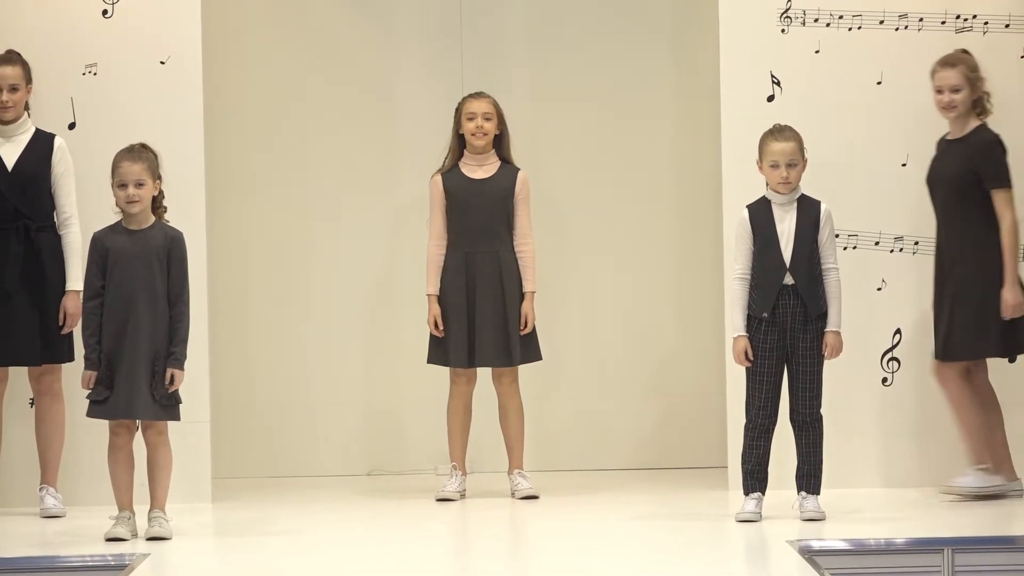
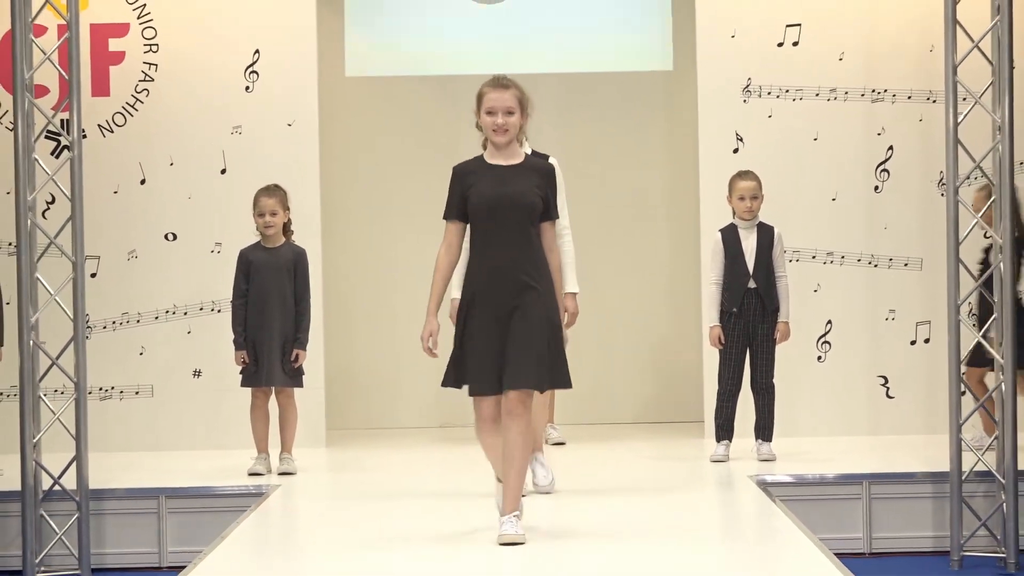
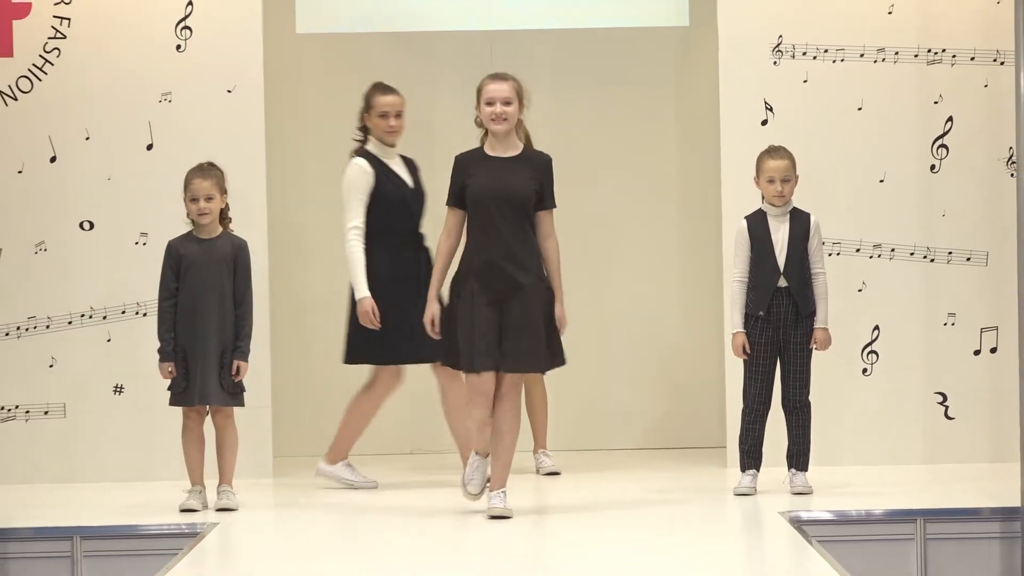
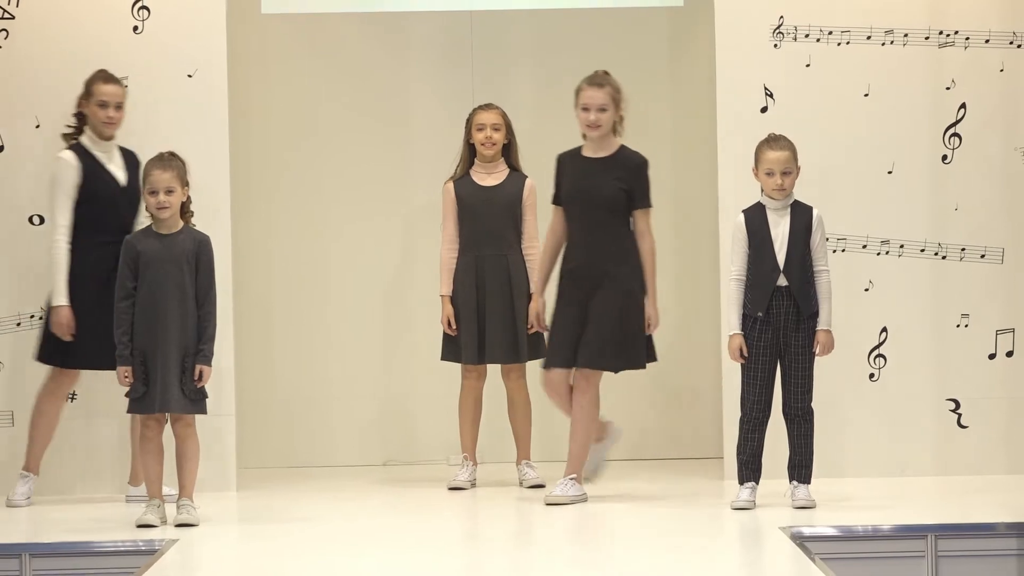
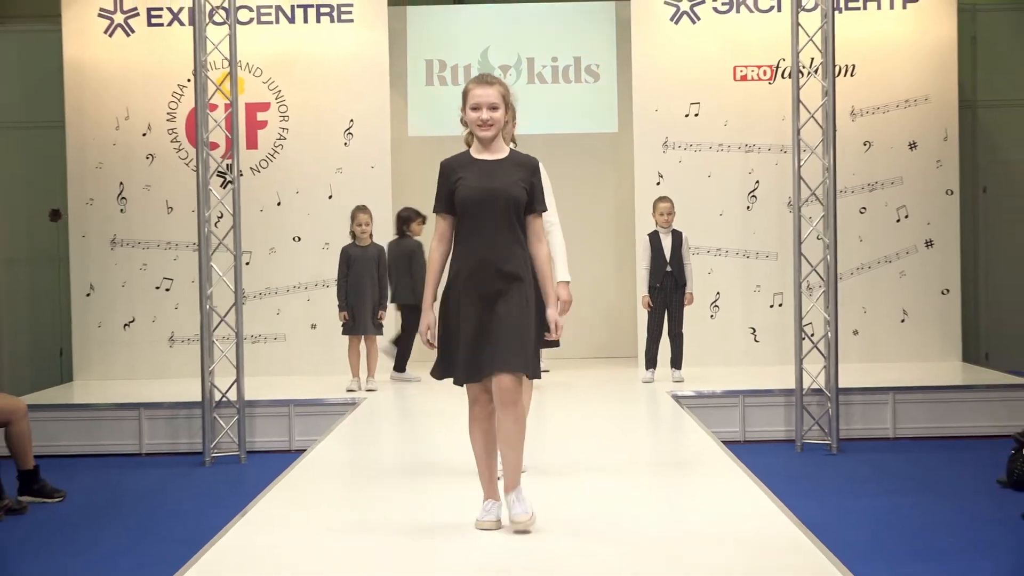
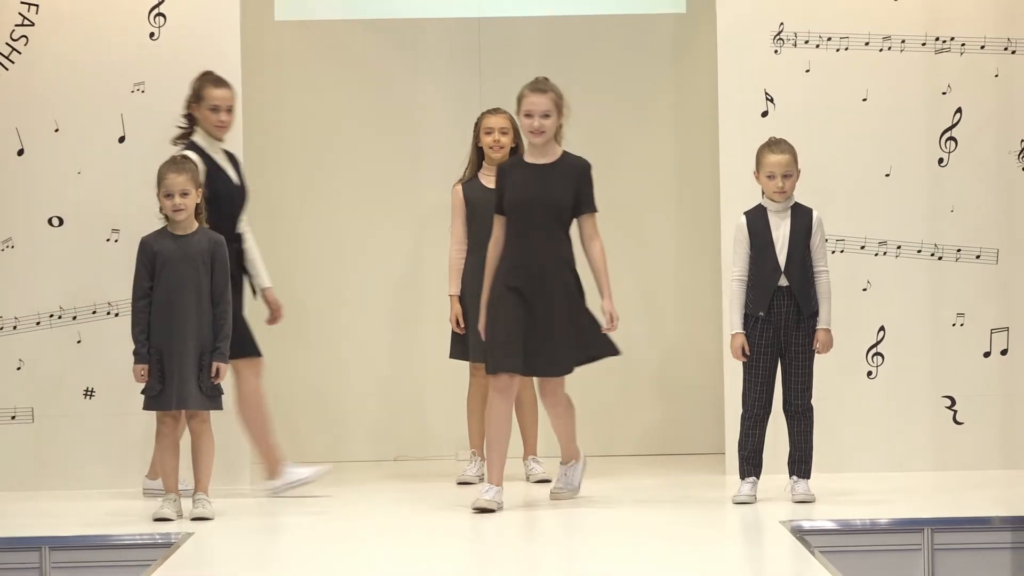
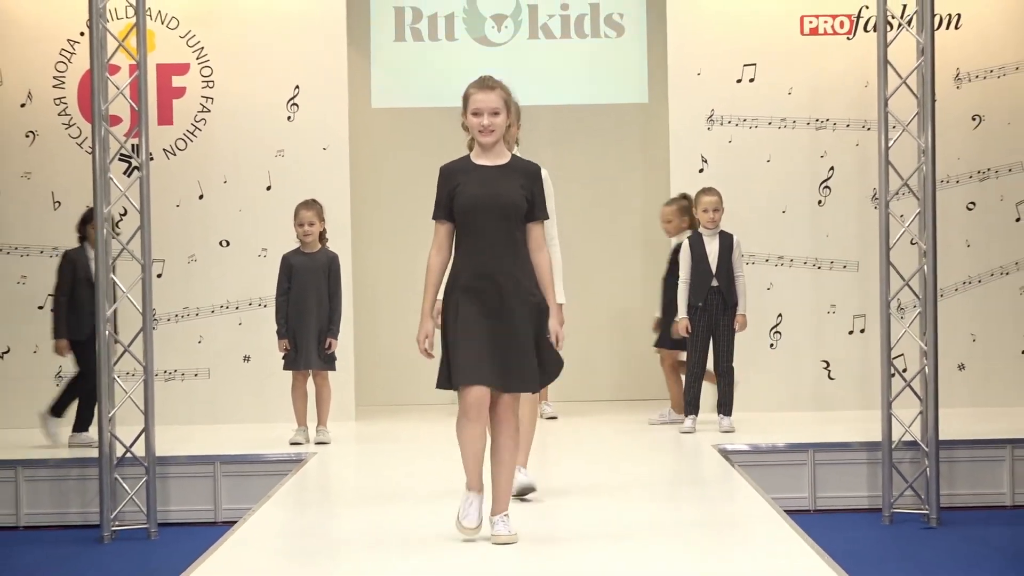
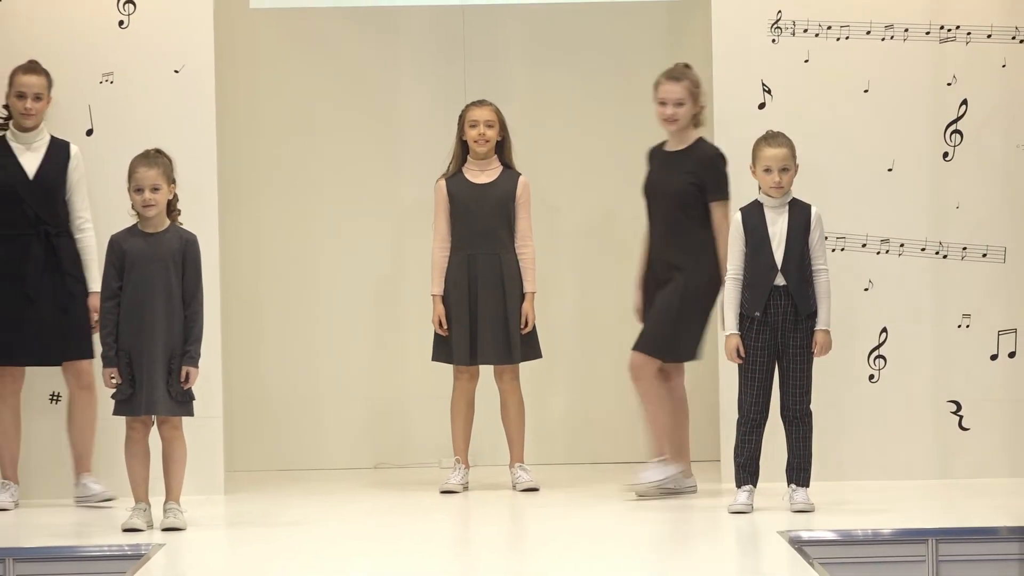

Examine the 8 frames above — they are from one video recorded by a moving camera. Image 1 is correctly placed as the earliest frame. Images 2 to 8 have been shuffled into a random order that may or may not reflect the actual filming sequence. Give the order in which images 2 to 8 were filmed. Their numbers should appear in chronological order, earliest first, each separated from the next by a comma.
8, 4, 6, 3, 2, 7, 5
